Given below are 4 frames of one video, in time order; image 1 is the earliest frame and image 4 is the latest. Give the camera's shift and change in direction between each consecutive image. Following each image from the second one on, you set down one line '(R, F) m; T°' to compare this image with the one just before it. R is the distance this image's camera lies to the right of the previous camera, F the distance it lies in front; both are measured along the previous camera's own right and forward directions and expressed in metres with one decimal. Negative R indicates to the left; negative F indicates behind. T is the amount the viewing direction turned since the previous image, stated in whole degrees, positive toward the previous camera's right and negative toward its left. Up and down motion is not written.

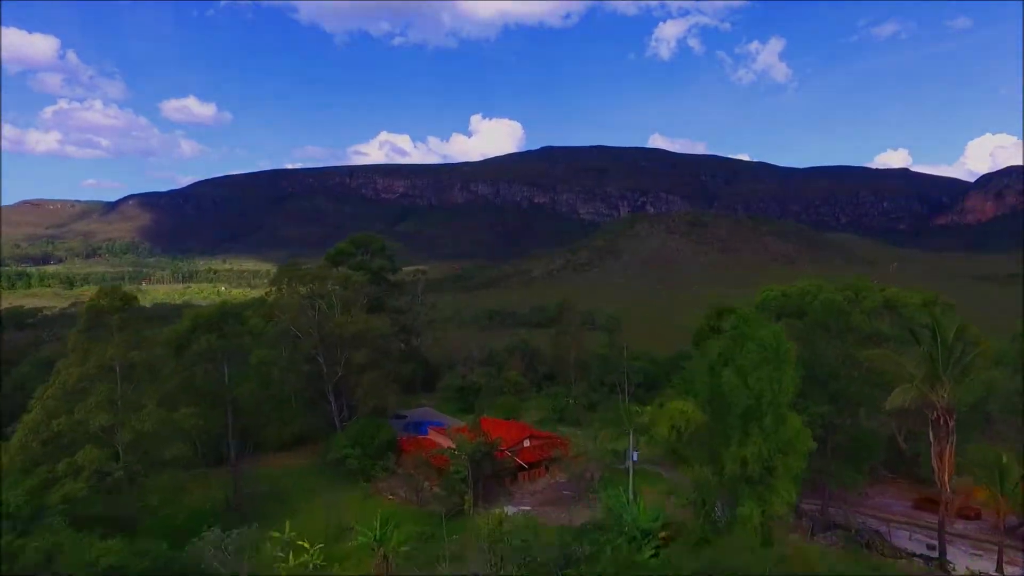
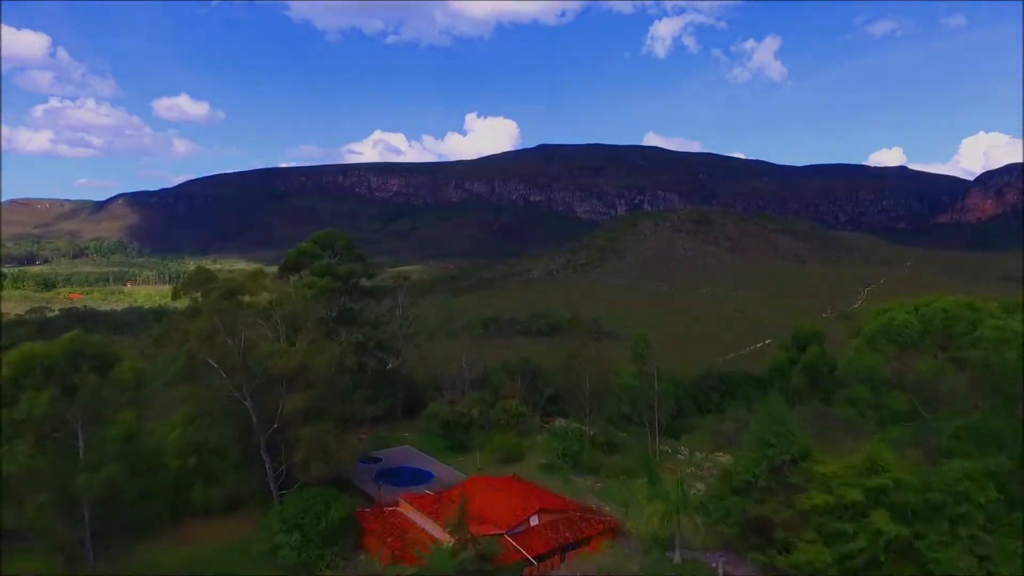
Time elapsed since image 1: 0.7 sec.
(-0.1, +2.6) m; 0°
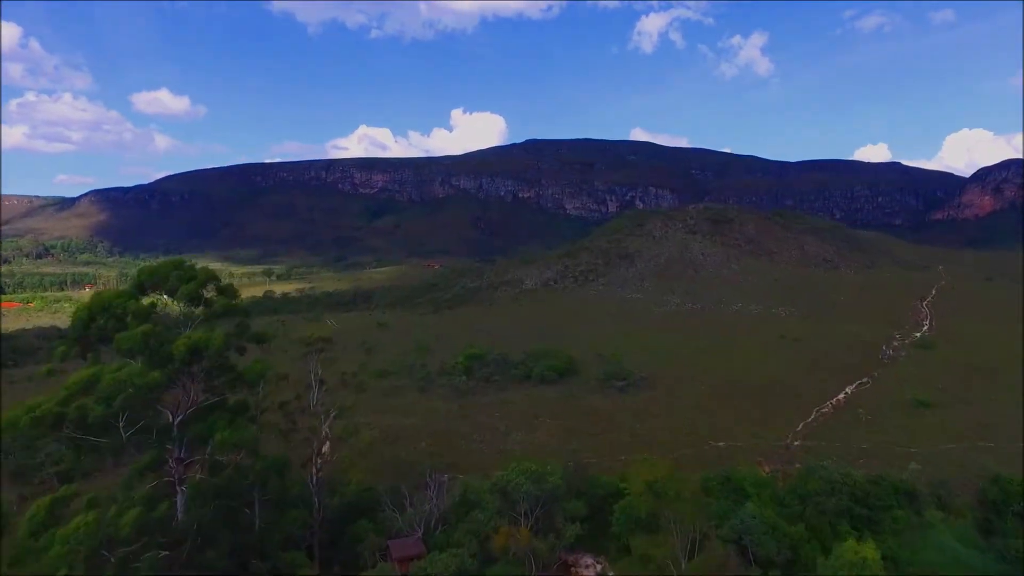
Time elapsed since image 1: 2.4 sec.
(-0.2, +5.8) m; +1°
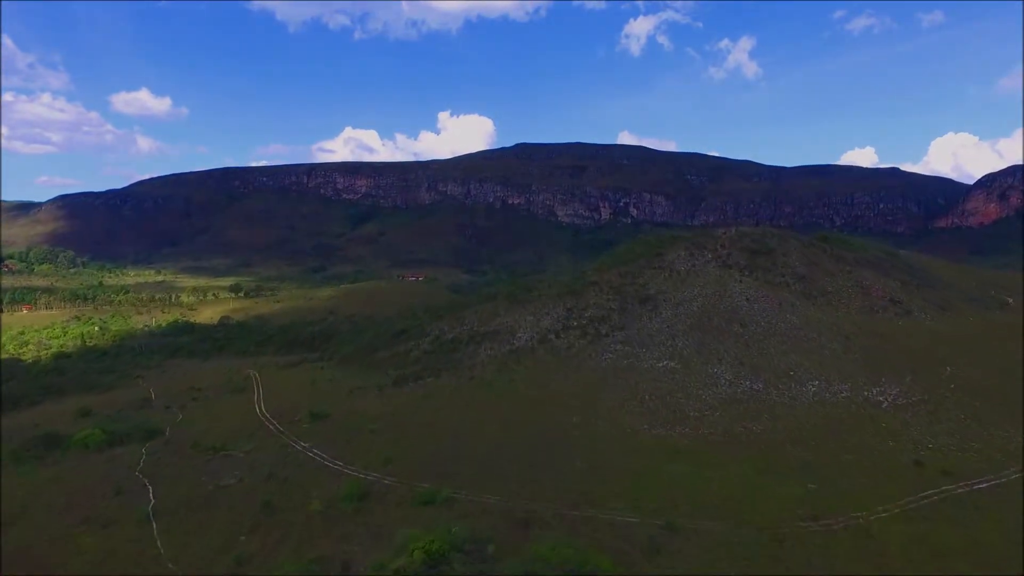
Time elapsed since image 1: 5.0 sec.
(0.0, +8.0) m; +1°
